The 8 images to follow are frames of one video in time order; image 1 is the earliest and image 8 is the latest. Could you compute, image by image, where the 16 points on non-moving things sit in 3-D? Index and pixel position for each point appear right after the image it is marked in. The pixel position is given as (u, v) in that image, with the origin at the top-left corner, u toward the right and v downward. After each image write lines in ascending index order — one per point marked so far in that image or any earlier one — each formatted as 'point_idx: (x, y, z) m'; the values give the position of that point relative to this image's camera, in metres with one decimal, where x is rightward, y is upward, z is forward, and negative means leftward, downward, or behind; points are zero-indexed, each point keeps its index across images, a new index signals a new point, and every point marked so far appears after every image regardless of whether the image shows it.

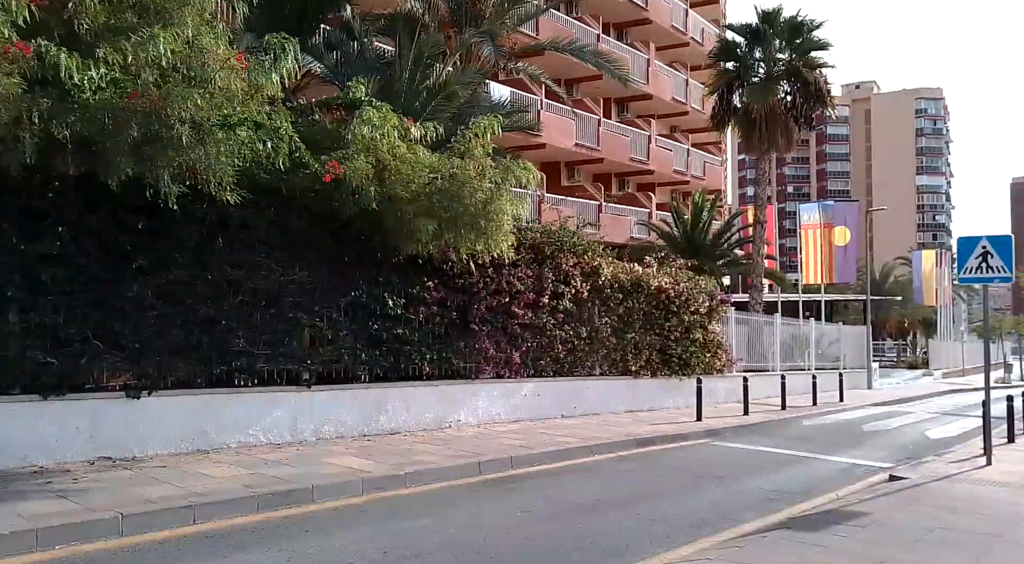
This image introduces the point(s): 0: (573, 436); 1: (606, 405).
0: (+0.9, -2.4, +14.7) m
1: (+1.9, -2.4, +18.4) m
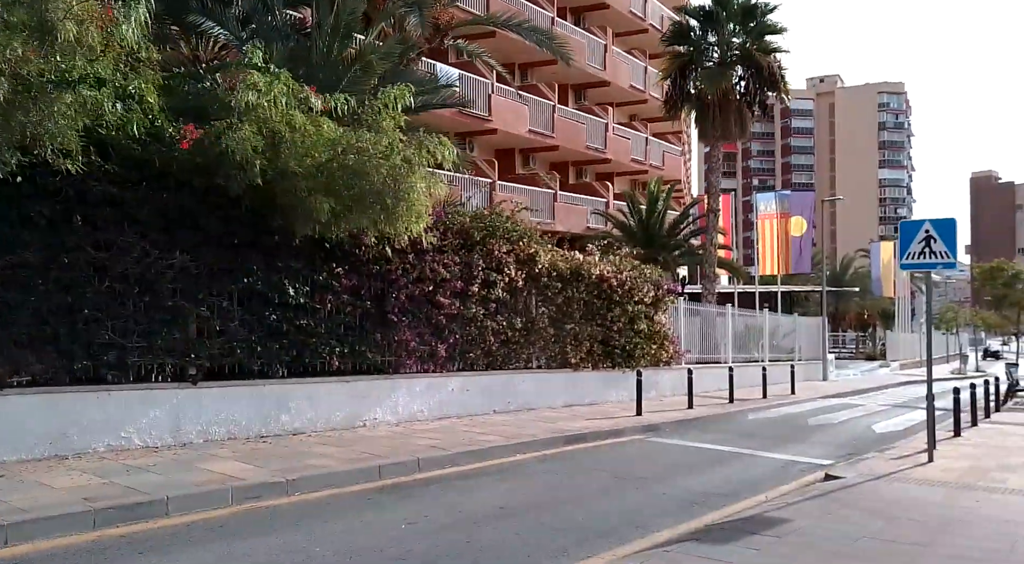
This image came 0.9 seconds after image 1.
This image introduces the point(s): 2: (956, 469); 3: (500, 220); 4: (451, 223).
0: (-0.2, -2.2, +13.7) m
1: (+0.6, -2.2, +17.5) m
2: (+5.4, -2.3, +11.7) m
3: (-0.2, +1.1, +16.3) m
4: (-0.9, +0.9, +15.1) m
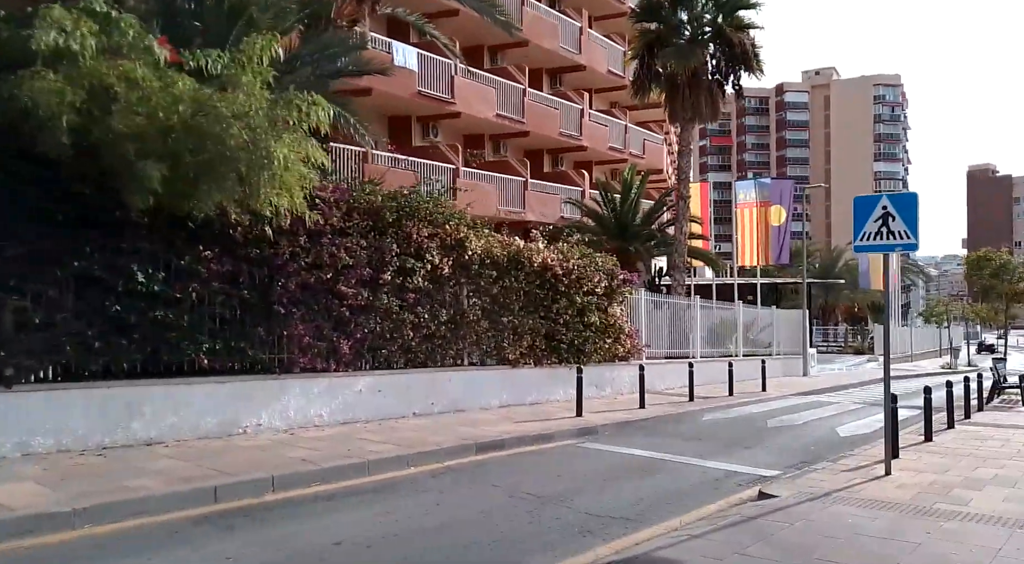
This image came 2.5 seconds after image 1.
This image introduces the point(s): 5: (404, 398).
0: (-1.4, -2.0, +12.0) m
1: (-0.6, -2.0, +15.8) m
2: (+4.2, -2.1, +10.1) m
3: (-1.4, +1.3, +14.6) m
4: (-2.2, +1.1, +13.4) m
5: (-1.6, -1.8, +14.3) m
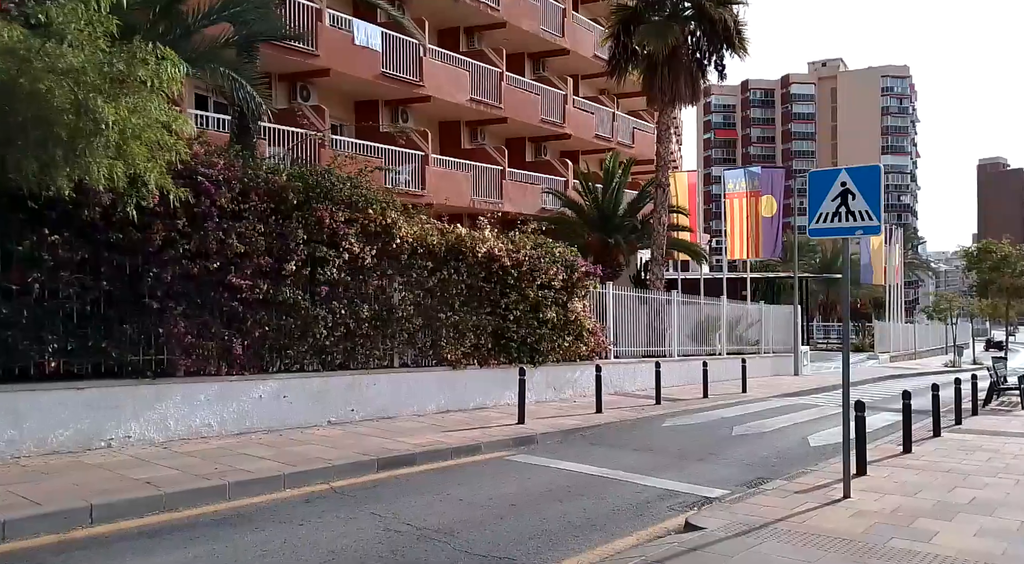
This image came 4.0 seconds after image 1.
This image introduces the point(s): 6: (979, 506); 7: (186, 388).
0: (-2.4, -1.9, +10.4) m
1: (-1.6, -1.9, +14.3) m
2: (+3.2, -2.0, +8.4) m
3: (-2.4, +1.4, +13.0) m
4: (-3.2, +1.2, +11.8) m
5: (-2.6, -1.6, +12.7) m
6: (+4.4, -2.1, +8.9) m
7: (-3.7, -1.2, +10.9) m
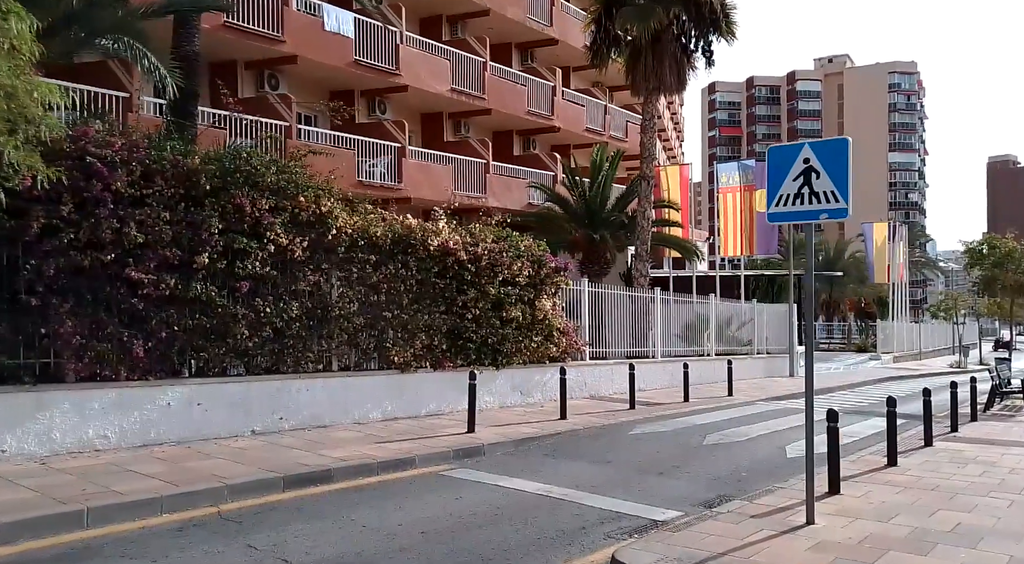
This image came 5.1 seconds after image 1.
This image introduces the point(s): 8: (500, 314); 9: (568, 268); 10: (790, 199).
0: (-3.2, -1.8, +9.2) m
1: (-2.3, -1.8, +13.0) m
2: (+2.4, -2.0, +7.2) m
3: (-3.1, +1.4, +11.8) m
4: (-3.9, +1.3, +10.6) m
5: (-3.3, -1.6, +11.5) m
6: (+3.6, -2.0, +7.7) m
7: (-4.5, -1.1, +9.7) m
8: (-0.2, -0.5, +16.0) m
9: (+1.1, +0.3, +18.0) m
10: (+2.4, +0.7, +8.1) m
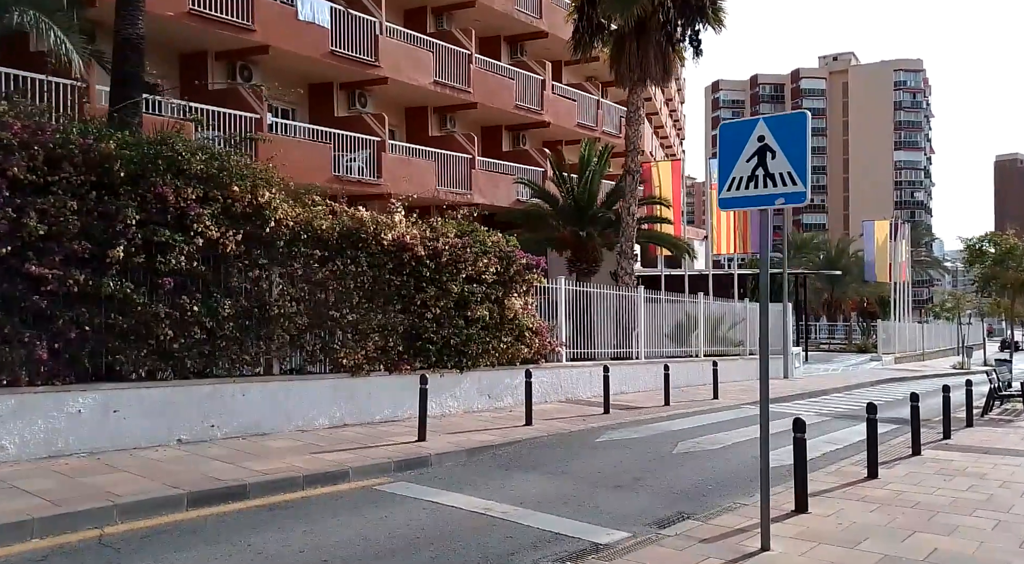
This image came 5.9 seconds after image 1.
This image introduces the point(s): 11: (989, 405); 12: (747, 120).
0: (-3.8, -1.8, +8.4) m
1: (-2.9, -1.8, +12.1) m
2: (+1.8, -1.9, +6.3) m
3: (-3.7, +1.5, +10.9) m
4: (-4.5, +1.3, +9.8) m
5: (-3.9, -1.5, +10.6) m
6: (+3.0, -2.0, +6.7) m
7: (-5.1, -1.1, +8.9) m
8: (-0.8, -0.5, +15.1) m
9: (+0.5, +0.3, +17.1) m
10: (+1.7, +0.7, +7.1) m
11: (+9.7, -2.5, +19.3) m
12: (+1.8, +1.2, +7.2) m
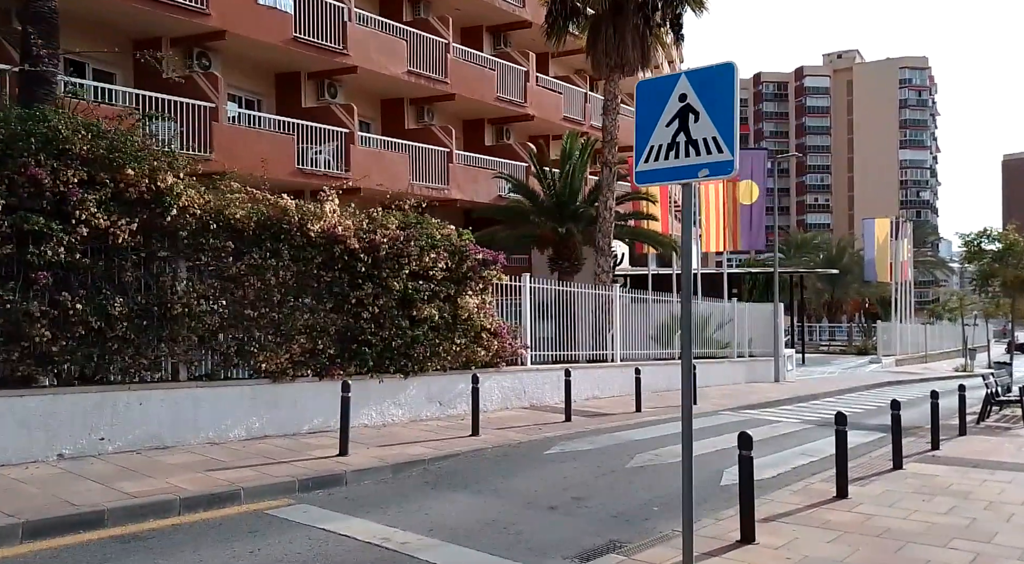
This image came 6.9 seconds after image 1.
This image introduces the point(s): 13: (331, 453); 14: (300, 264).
0: (-4.6, -1.7, +7.1) m
1: (-3.6, -1.7, +10.9) m
2: (+1.0, -1.9, +5.0) m
3: (-4.5, +1.5, +9.7) m
4: (-5.3, +1.4, +8.5) m
5: (-4.7, -1.5, +9.4) m
6: (+2.2, -1.9, +5.5) m
7: (-5.9, -1.0, +7.6) m
8: (-1.5, -0.4, +13.9) m
9: (-0.2, +0.3, +15.8) m
10: (+0.9, +0.8, +5.9) m
11: (+9.0, -2.4, +18.0) m
12: (+1.0, +1.3, +5.9) m
13: (-2.1, -2.0, +11.1) m
14: (-2.7, +0.2, +12.2) m
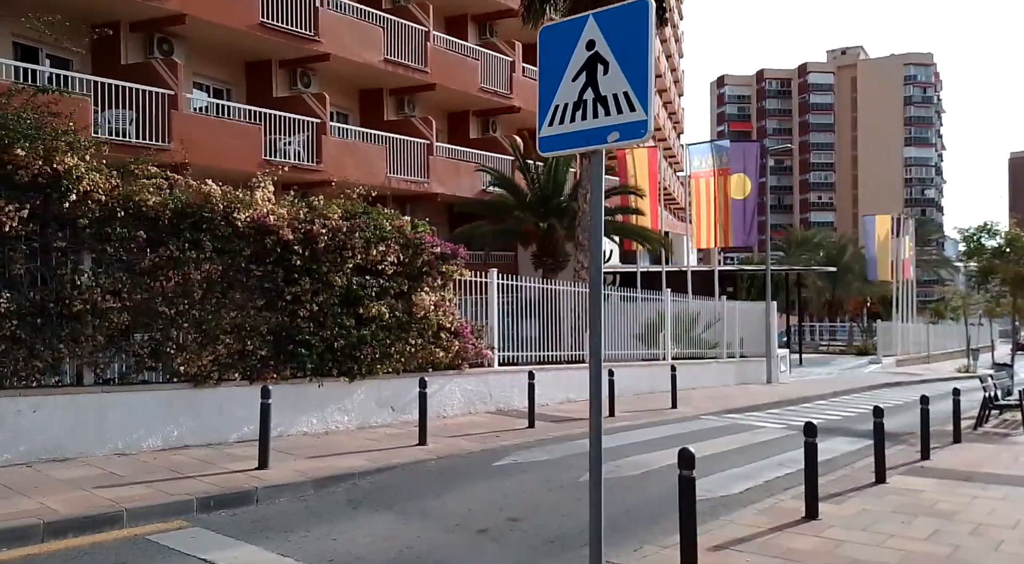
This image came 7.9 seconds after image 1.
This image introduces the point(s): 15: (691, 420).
0: (-5.2, -1.7, +6.1) m
1: (-4.3, -1.7, +9.9) m
2: (+0.3, -1.8, +3.9) m
3: (-5.1, +1.6, +8.6) m
4: (-5.9, +1.5, +7.5) m
5: (-5.3, -1.4, +8.4) m
6: (+1.5, -1.9, +4.4) m
7: (-6.5, -1.0, +6.6) m
8: (-2.1, -0.4, +12.8) m
9: (-0.8, +0.4, +14.8) m
10: (+0.3, +0.9, +4.8) m
11: (+8.4, -2.4, +16.9) m
12: (+0.3, +1.3, +4.9) m
13: (-2.7, -1.9, +10.0) m
14: (-3.3, +0.3, +11.1) m
15: (+3.1, -2.4, +16.5) m
